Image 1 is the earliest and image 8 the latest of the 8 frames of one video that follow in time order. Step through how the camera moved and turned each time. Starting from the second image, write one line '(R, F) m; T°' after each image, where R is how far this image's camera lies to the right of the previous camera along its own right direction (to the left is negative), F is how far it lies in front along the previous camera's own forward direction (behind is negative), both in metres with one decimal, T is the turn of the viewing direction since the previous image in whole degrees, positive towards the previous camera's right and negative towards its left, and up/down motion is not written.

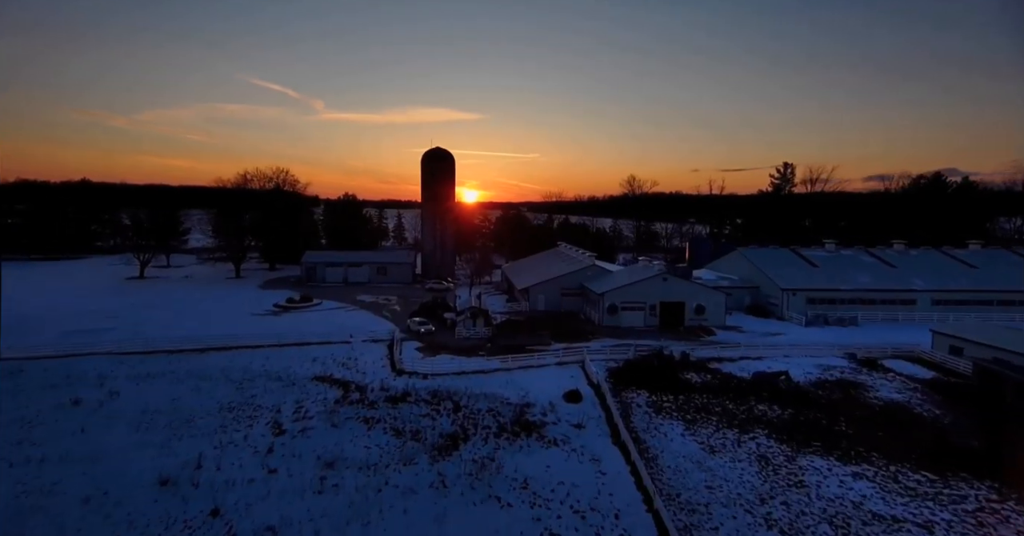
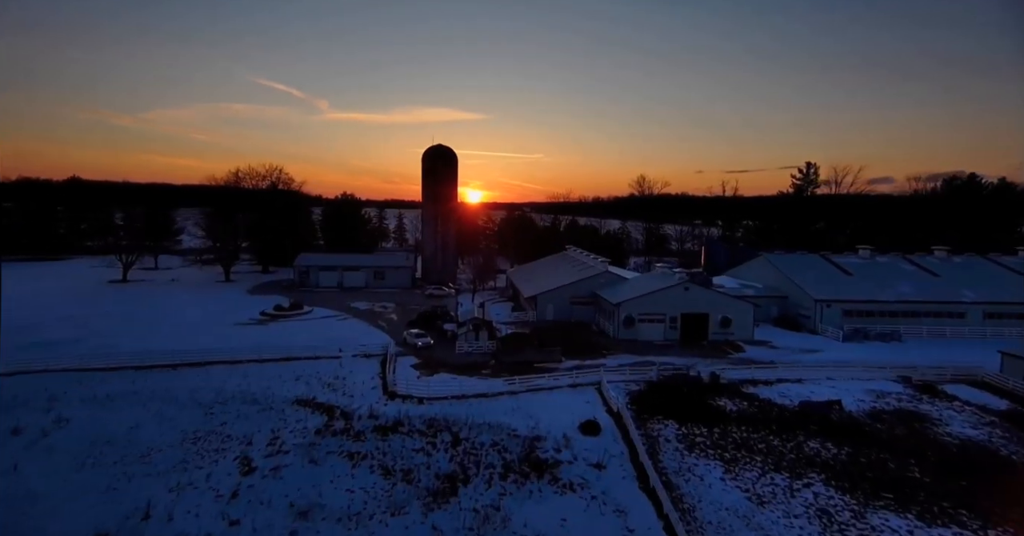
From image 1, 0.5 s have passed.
(-0.2, +2.7) m; 0°
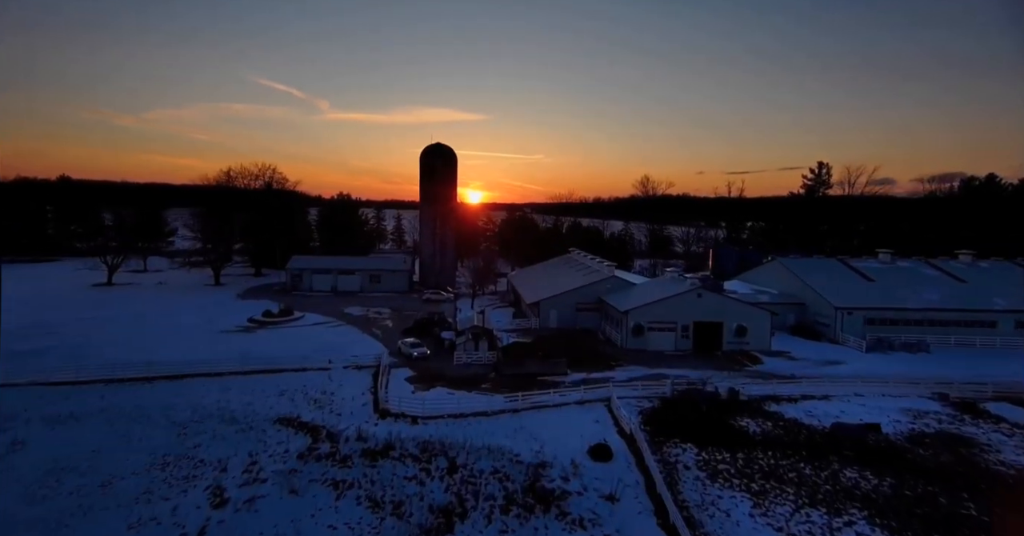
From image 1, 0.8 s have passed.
(-0.1, +1.6) m; 0°
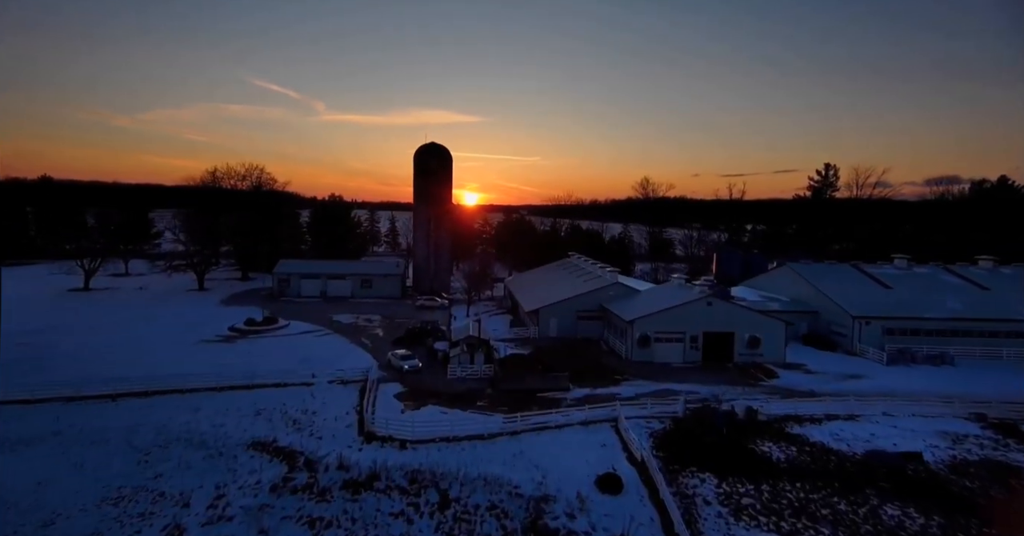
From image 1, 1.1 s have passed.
(-0.1, +1.6) m; 0°
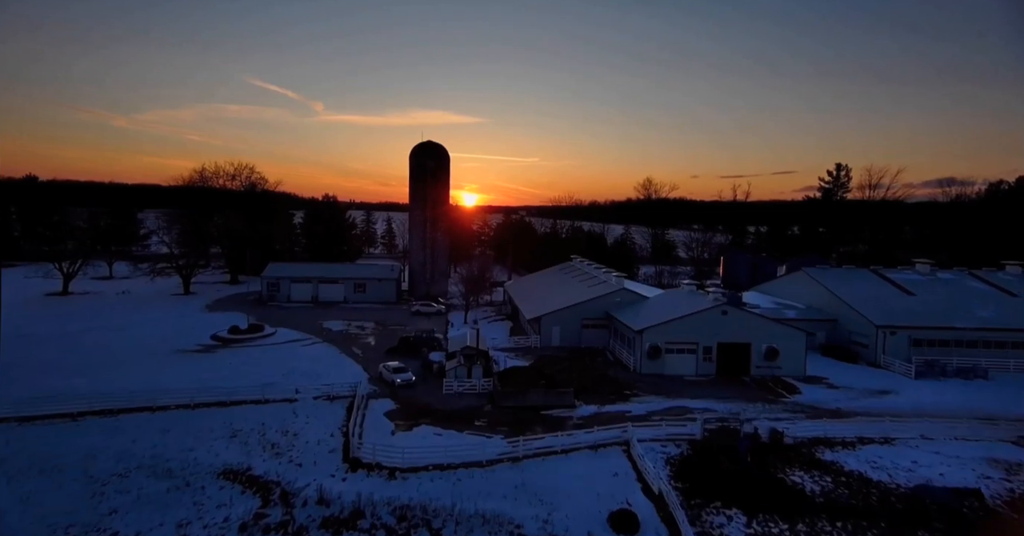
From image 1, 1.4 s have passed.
(-0.1, +1.7) m; 0°
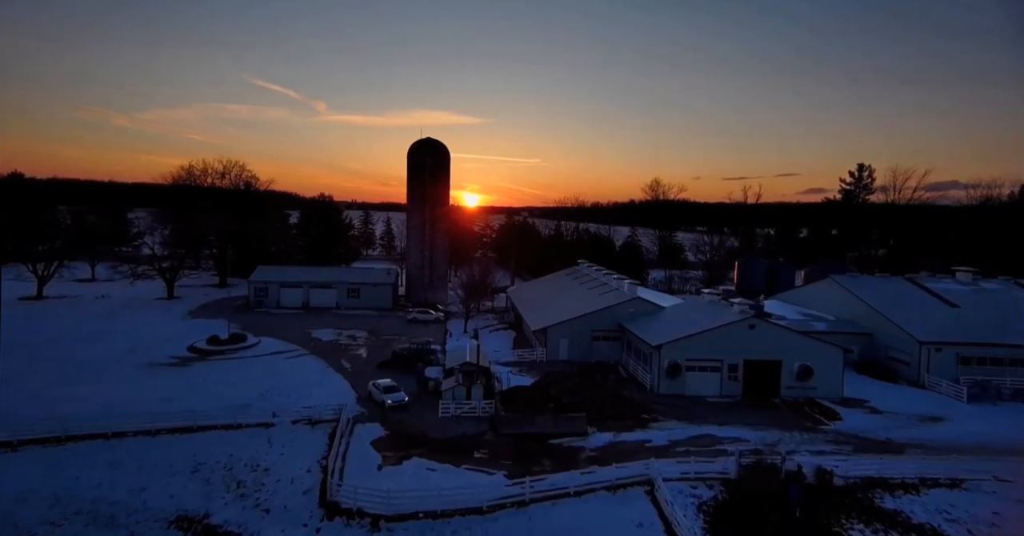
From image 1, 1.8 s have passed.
(-0.1, +2.3) m; 0°
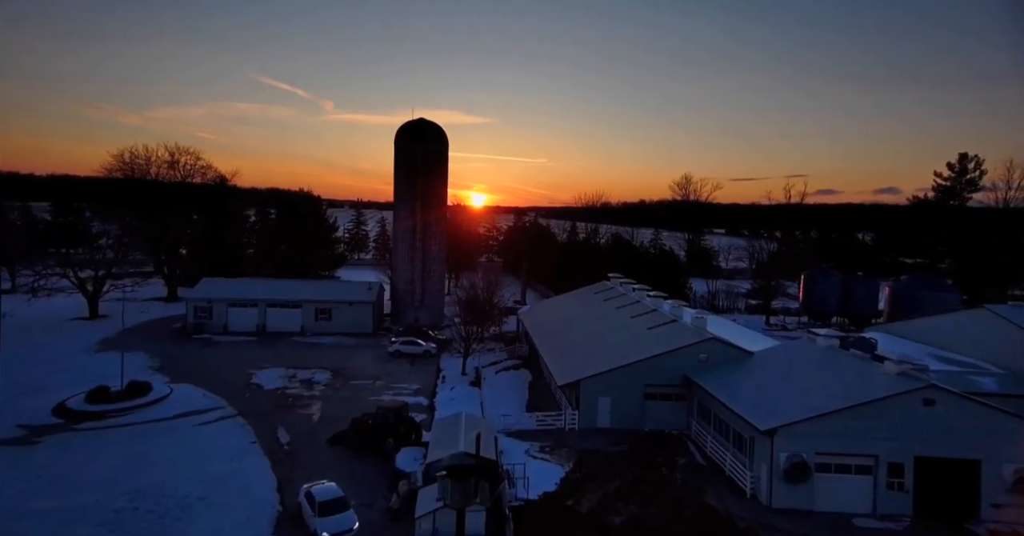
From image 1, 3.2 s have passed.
(-0.4, +7.9) m; -1°
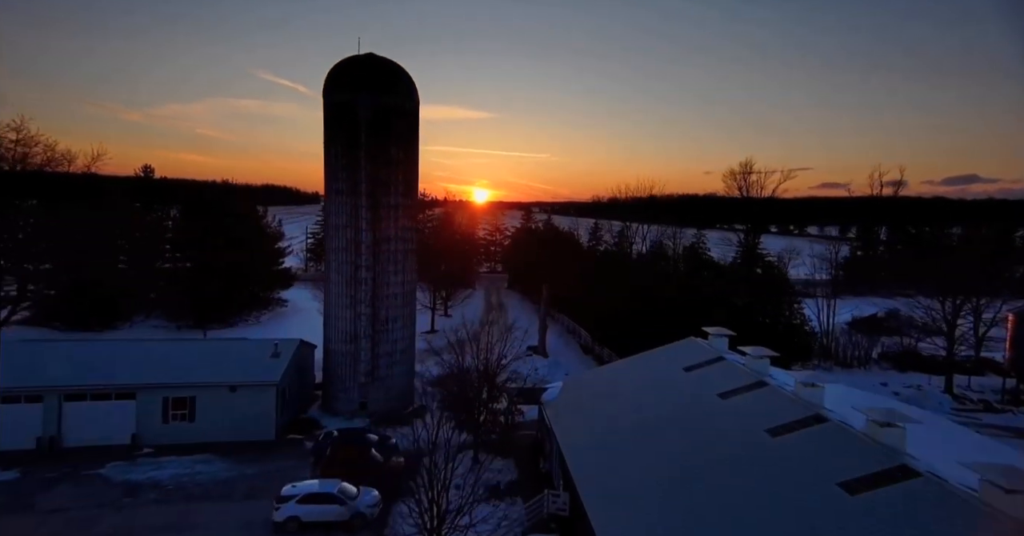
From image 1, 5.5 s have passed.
(-0.5, +13.6) m; 0°
